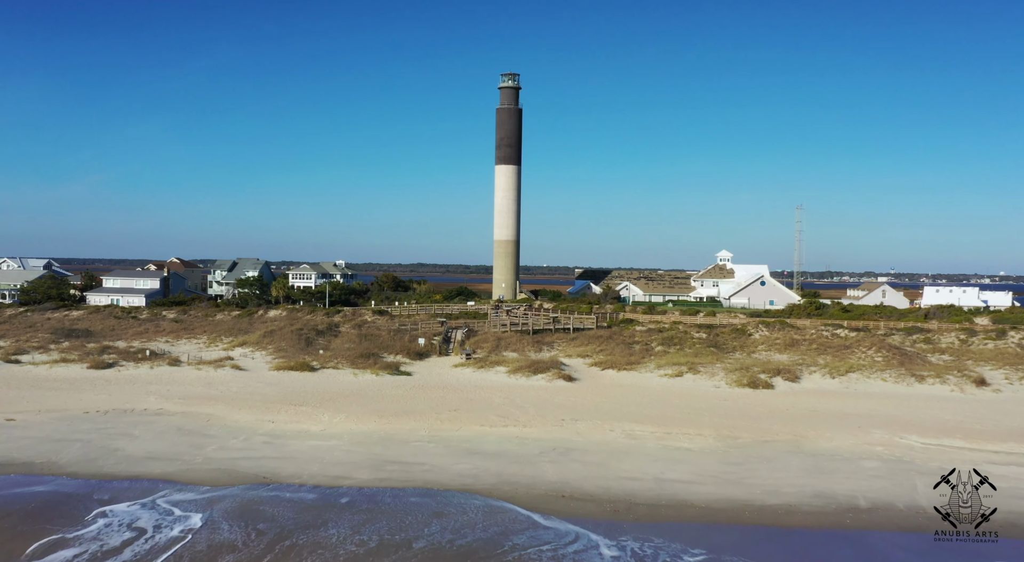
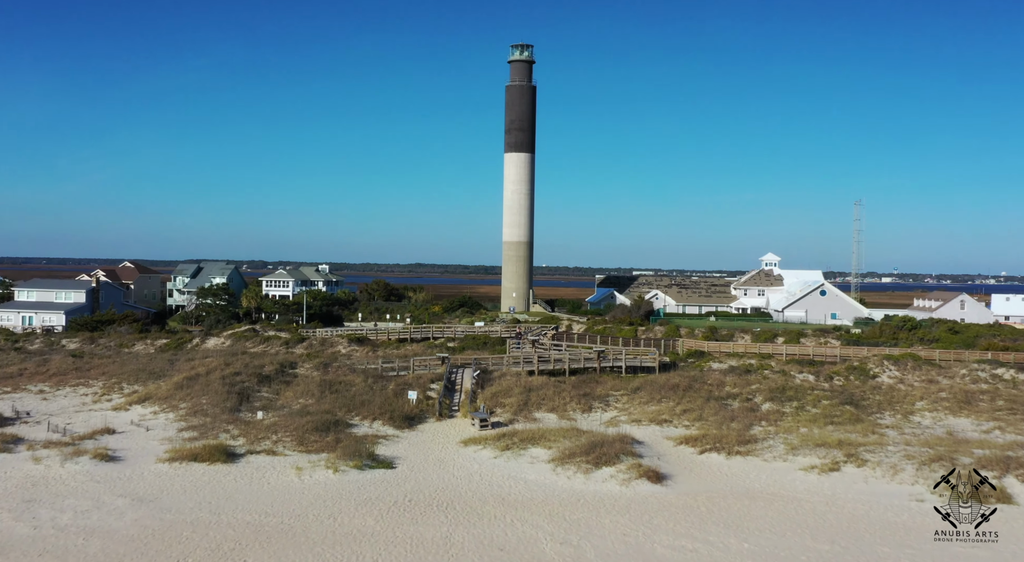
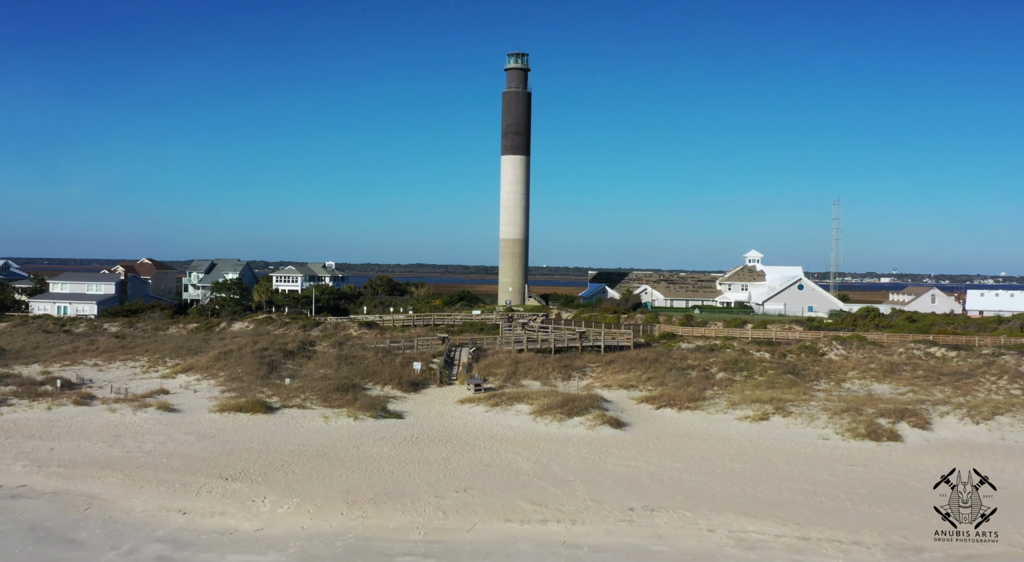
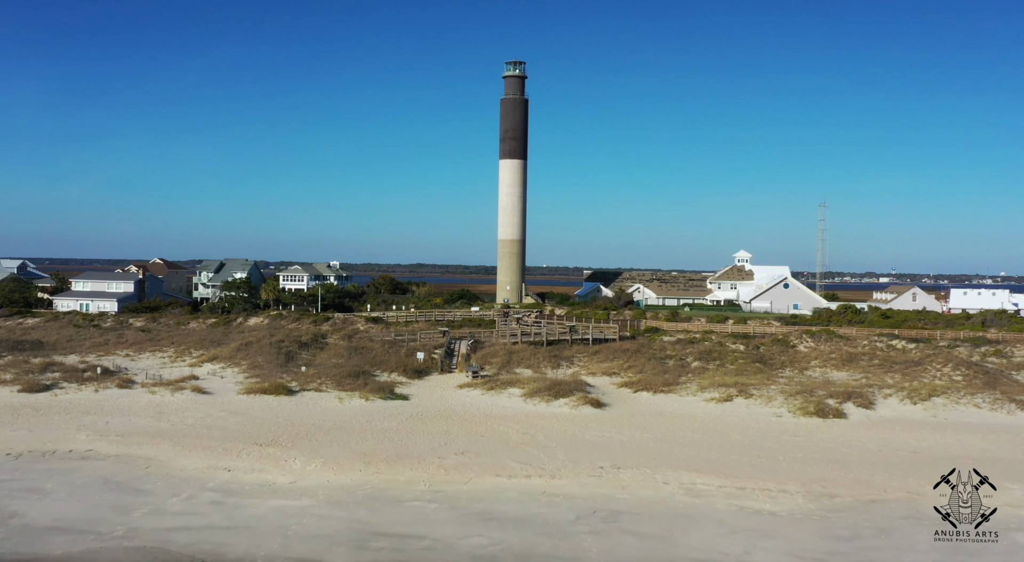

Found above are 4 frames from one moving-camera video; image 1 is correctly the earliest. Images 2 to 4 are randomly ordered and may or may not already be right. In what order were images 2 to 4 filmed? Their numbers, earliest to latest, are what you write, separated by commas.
4, 3, 2
